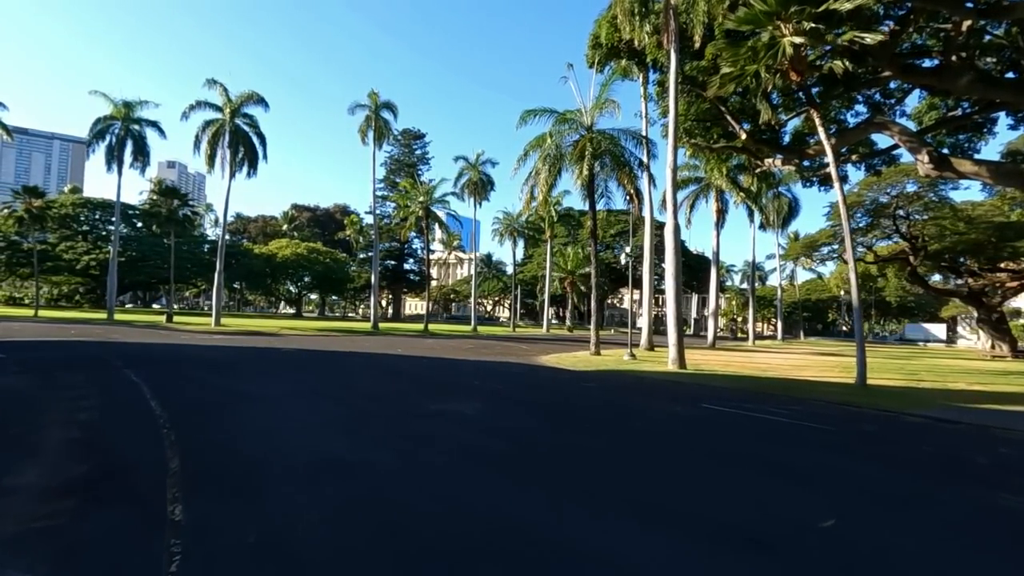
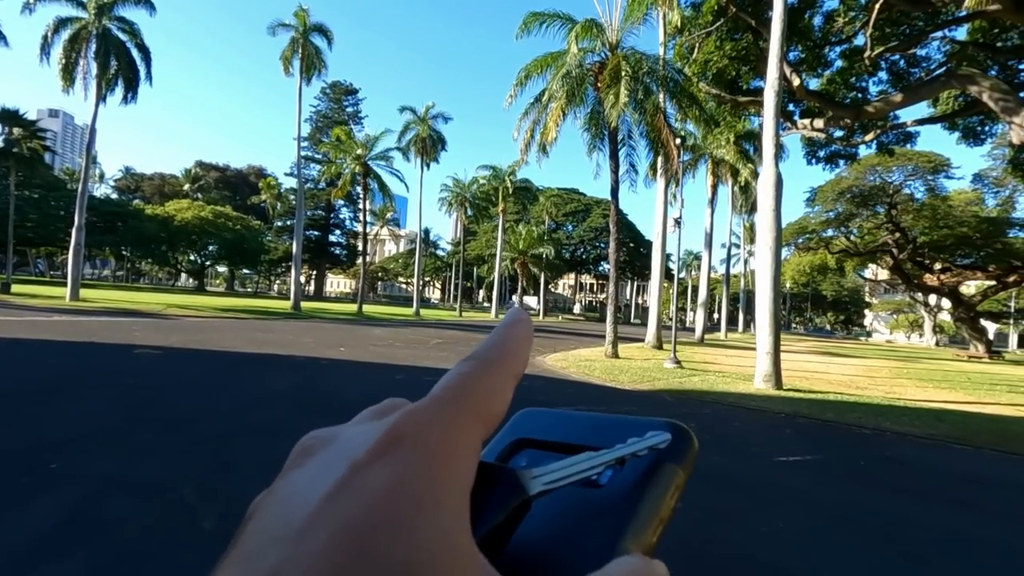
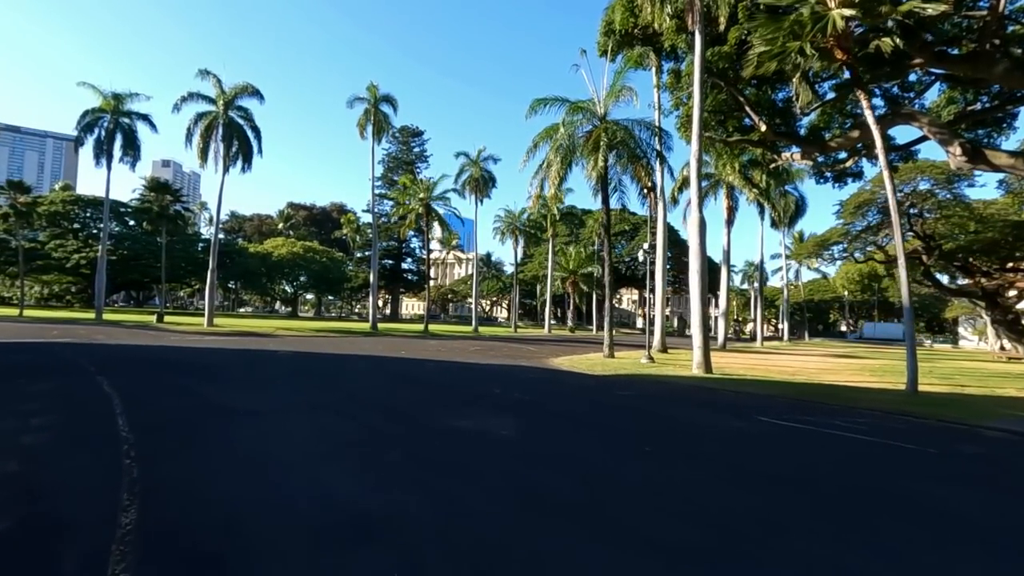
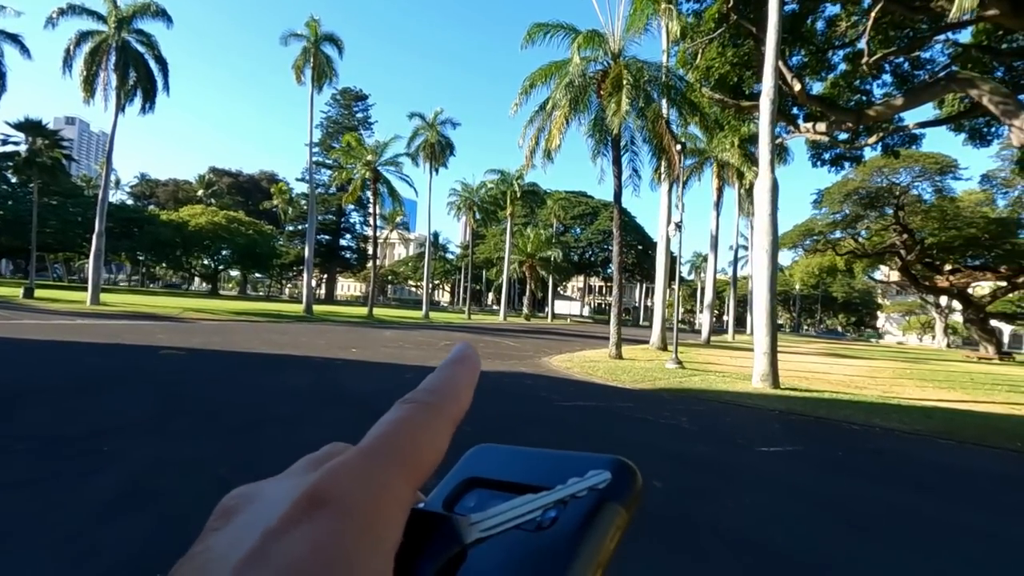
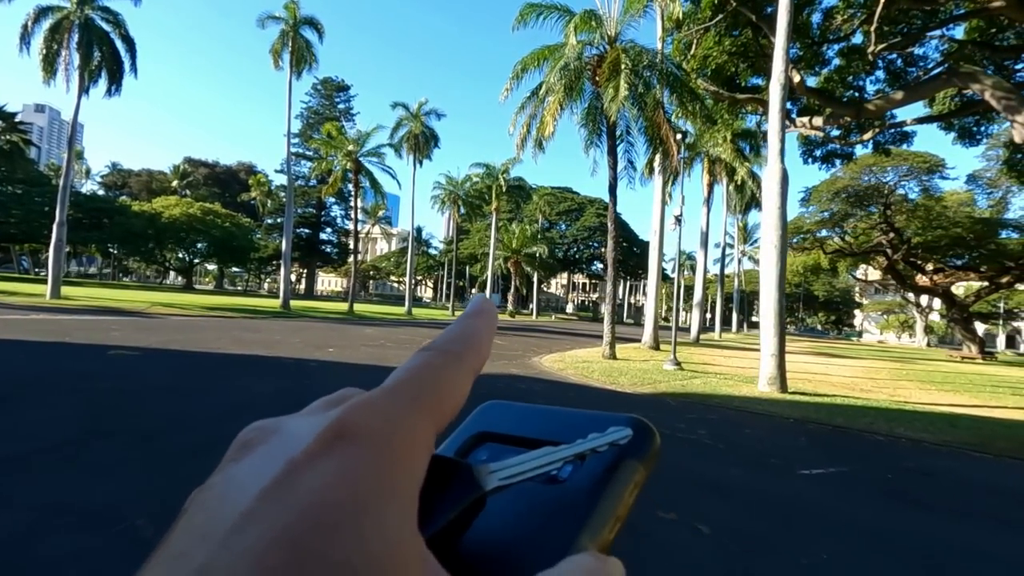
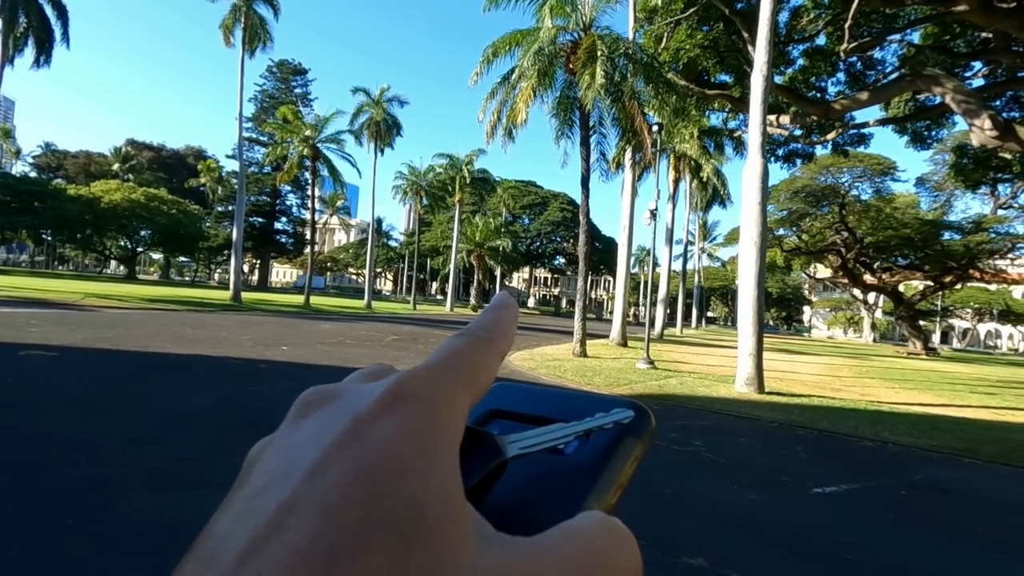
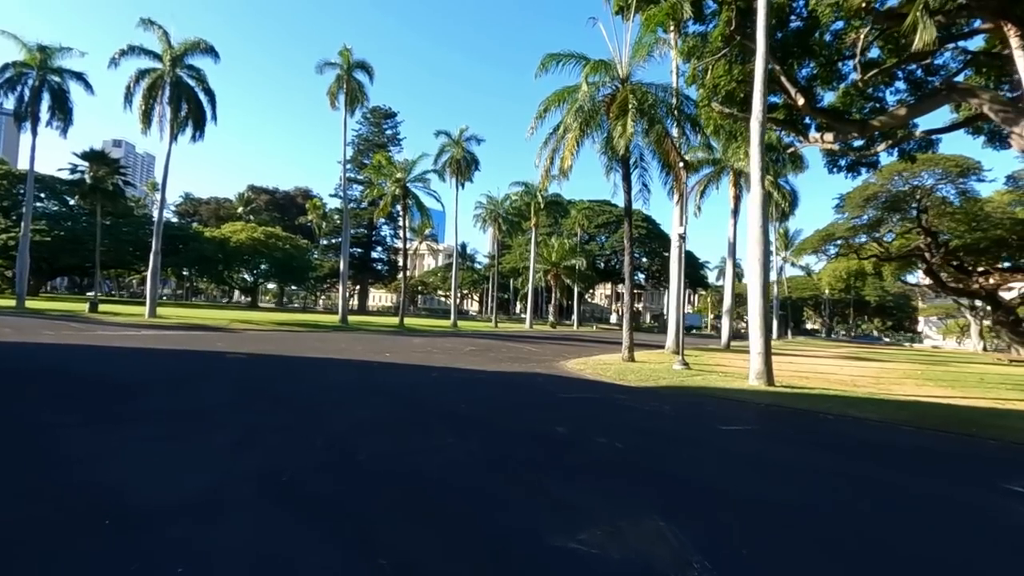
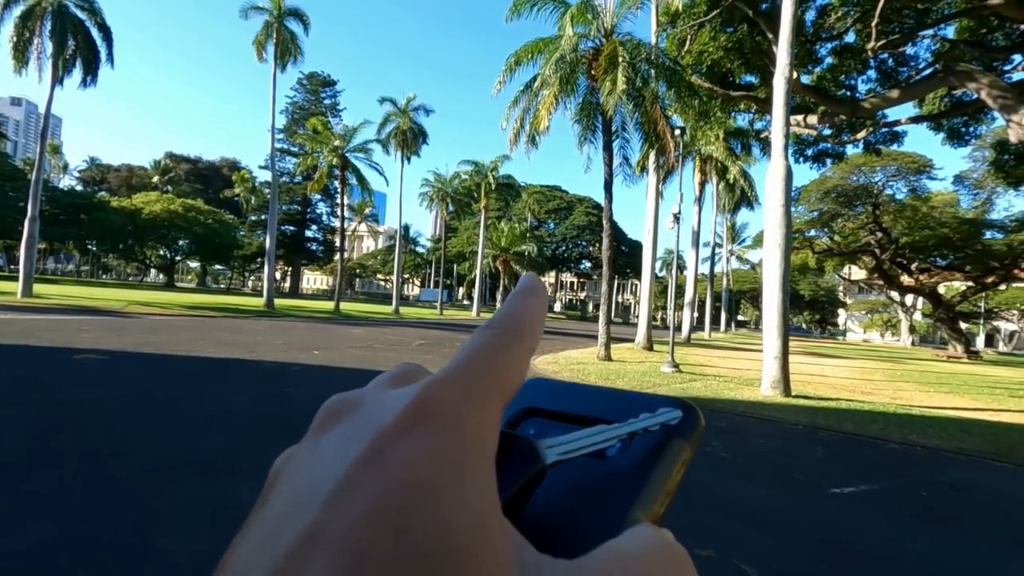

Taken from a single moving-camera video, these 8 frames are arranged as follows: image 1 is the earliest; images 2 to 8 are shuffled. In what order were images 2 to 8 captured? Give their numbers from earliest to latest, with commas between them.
3, 7, 4, 2, 5, 8, 6
